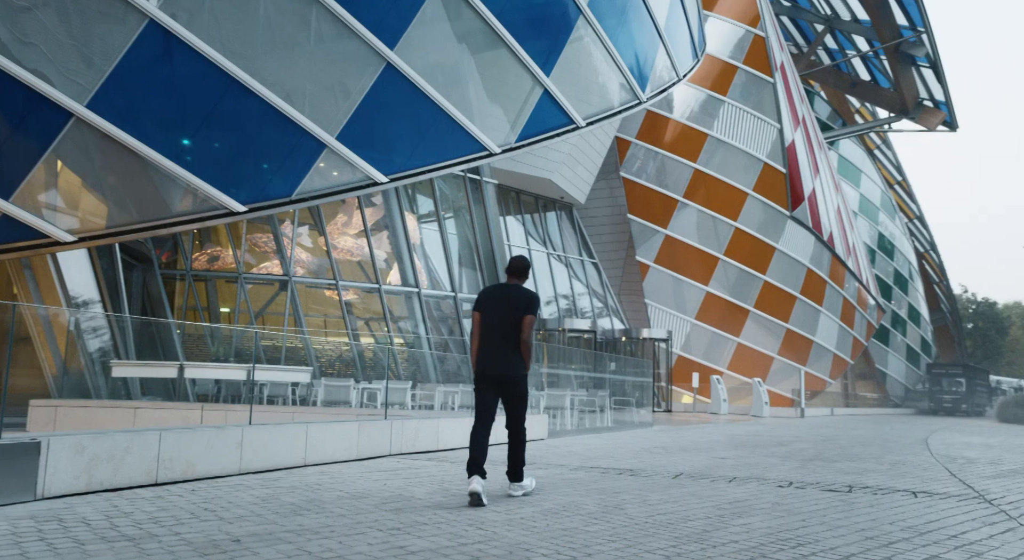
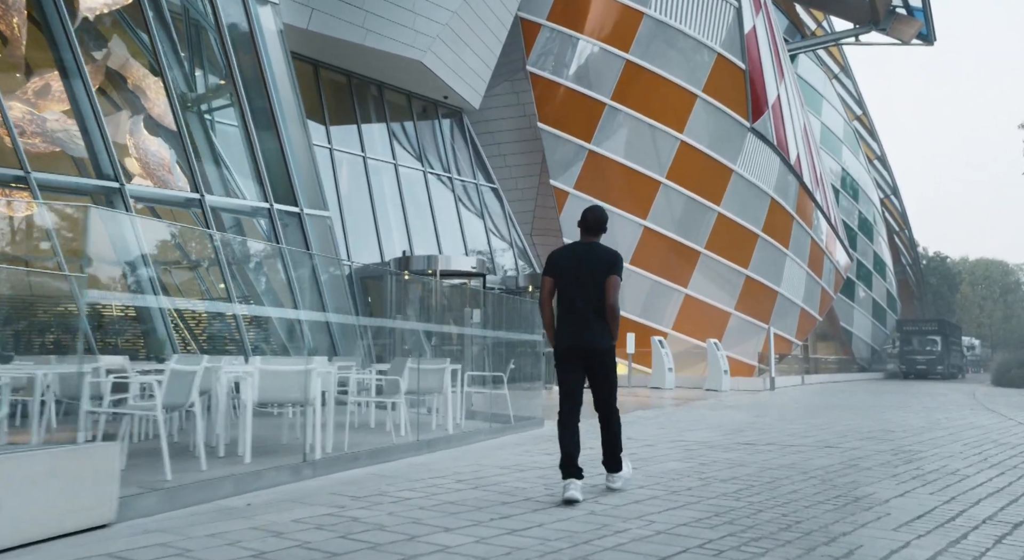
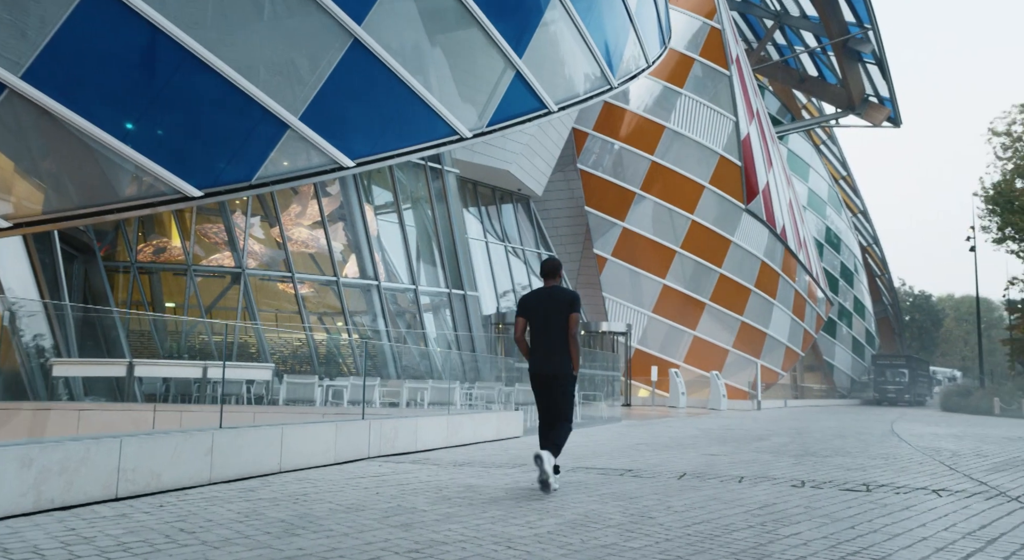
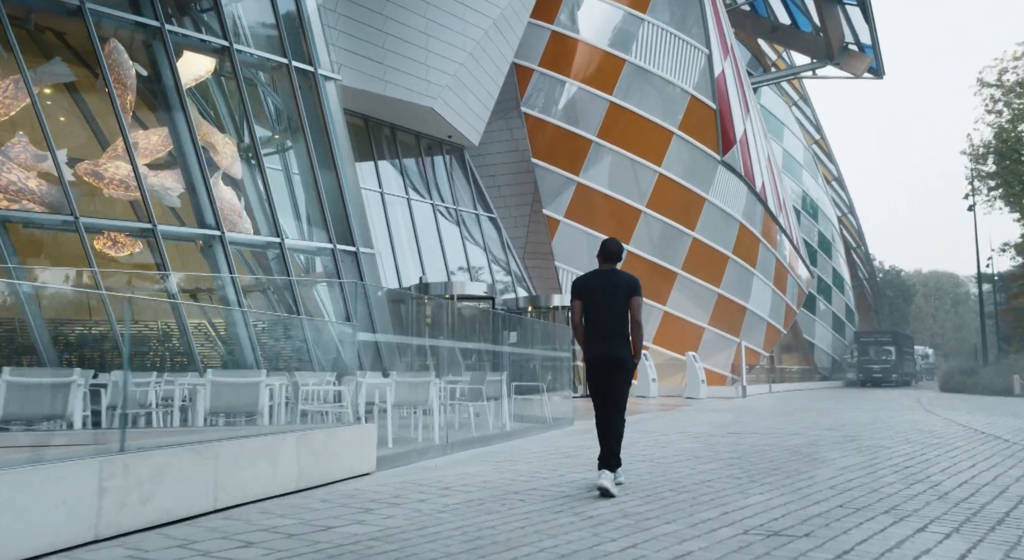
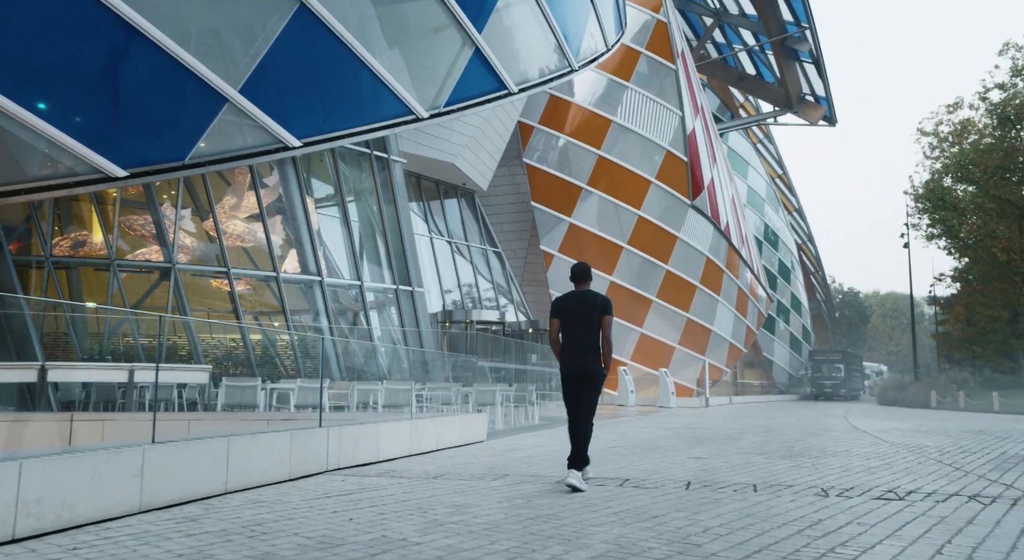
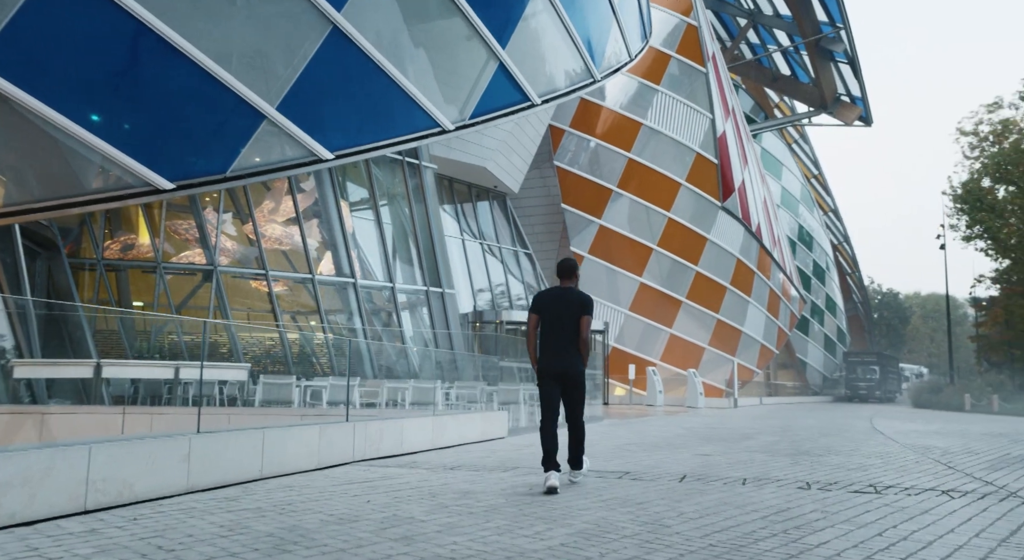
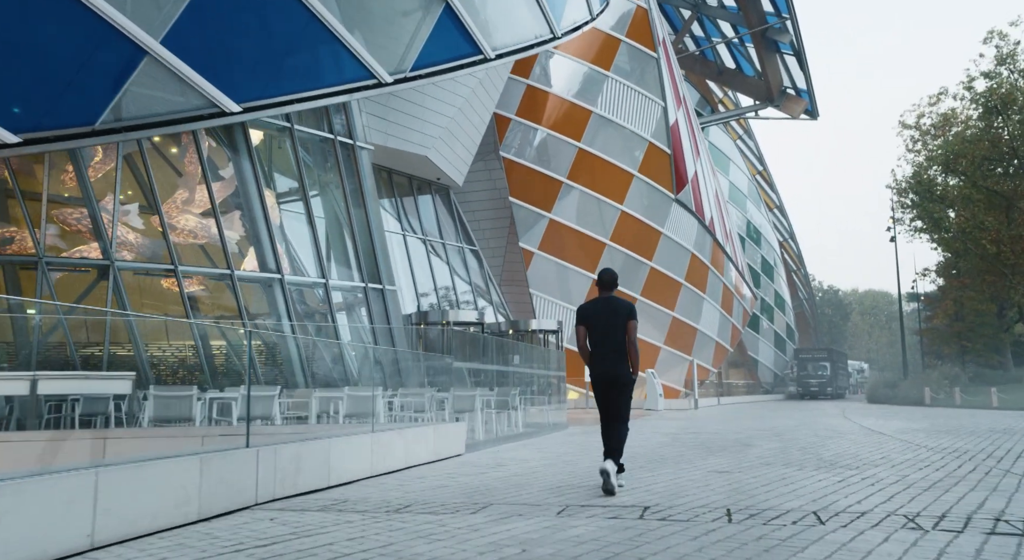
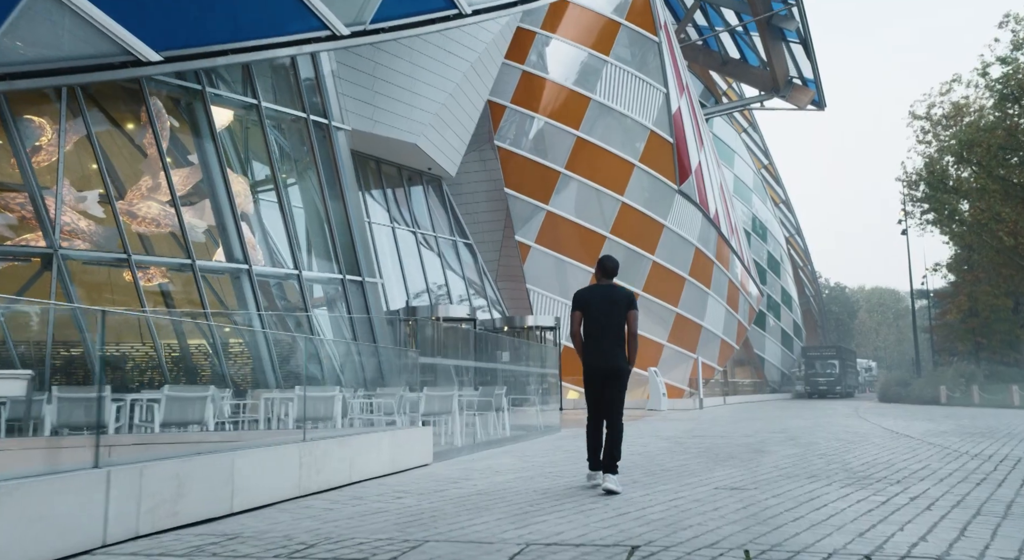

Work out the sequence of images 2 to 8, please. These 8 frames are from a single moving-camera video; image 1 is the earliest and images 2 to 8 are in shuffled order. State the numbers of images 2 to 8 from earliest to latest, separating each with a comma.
3, 6, 5, 7, 8, 4, 2
